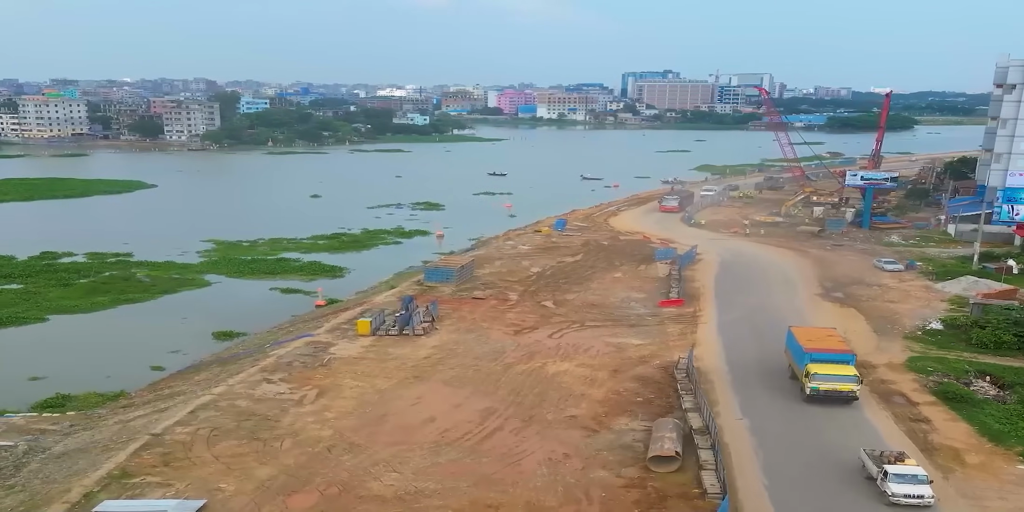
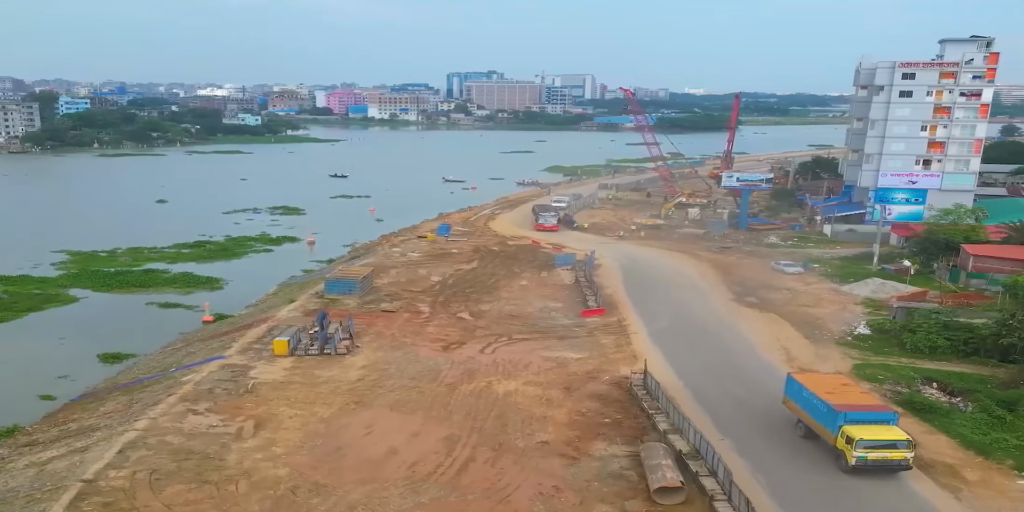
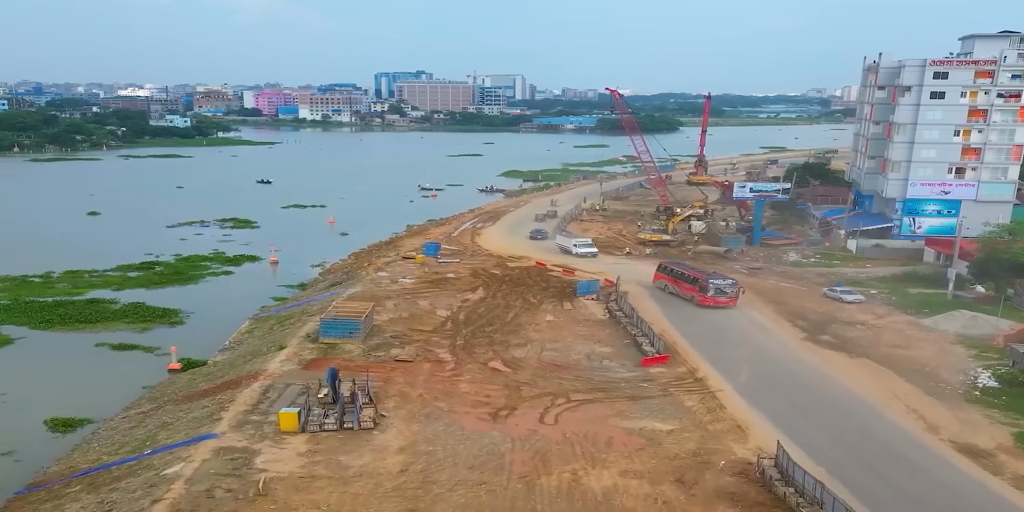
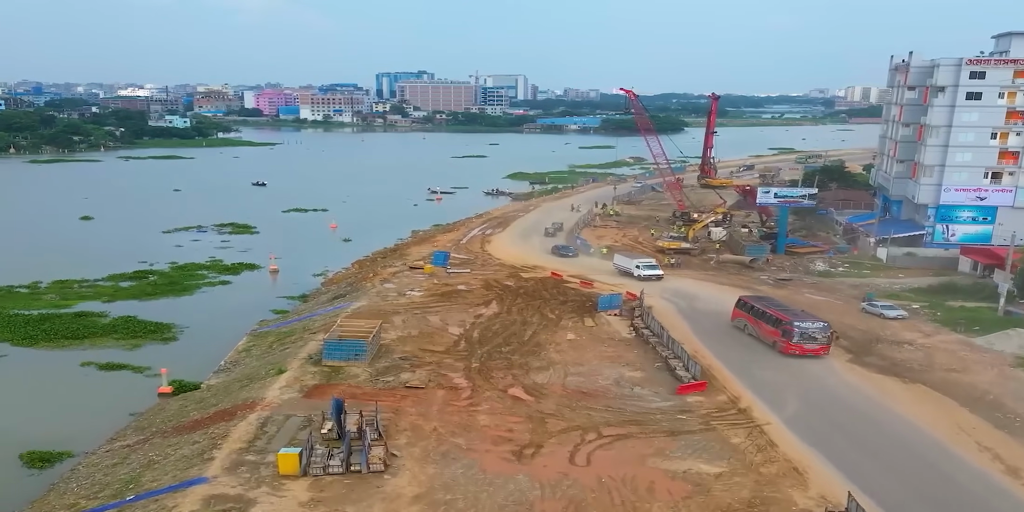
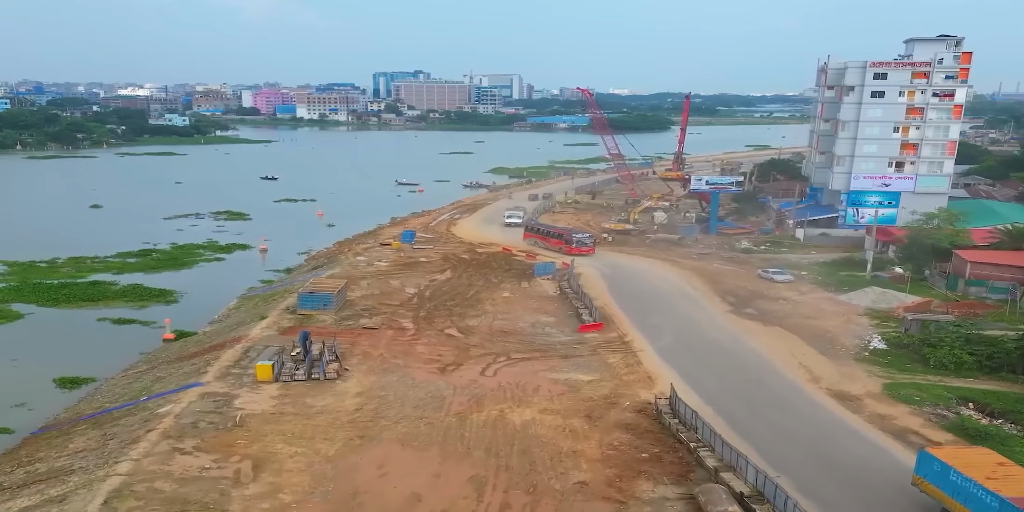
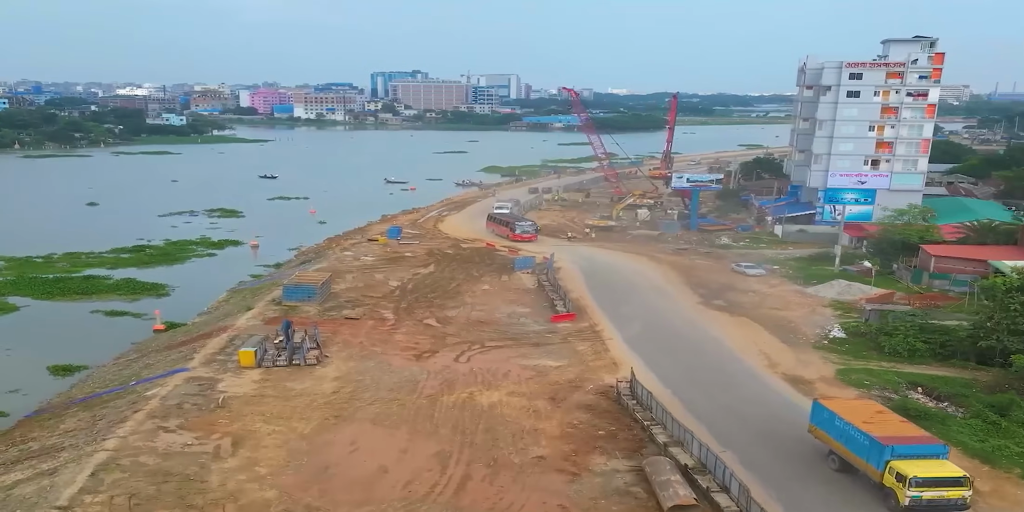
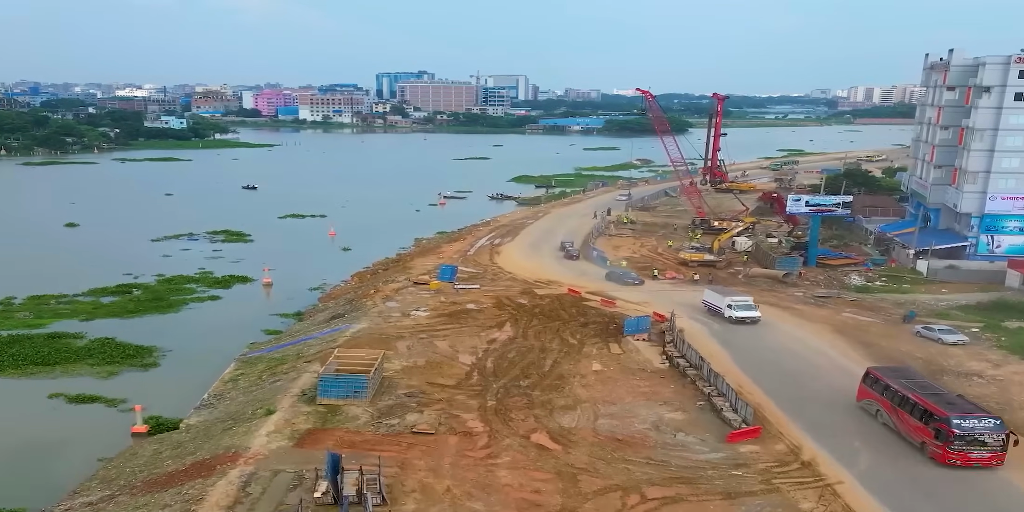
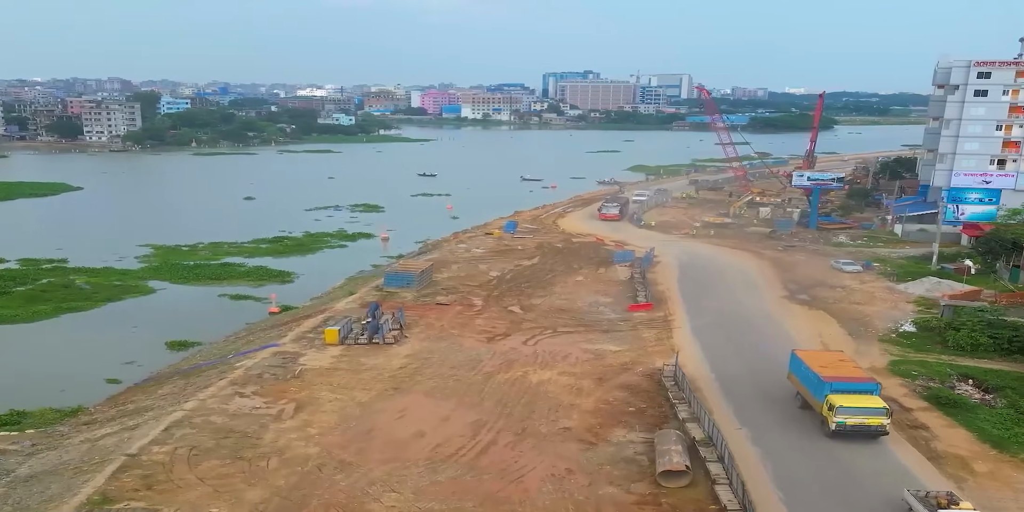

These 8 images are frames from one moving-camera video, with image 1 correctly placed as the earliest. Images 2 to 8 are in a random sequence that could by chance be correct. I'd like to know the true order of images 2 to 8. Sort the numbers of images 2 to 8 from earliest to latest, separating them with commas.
8, 2, 6, 5, 3, 4, 7
